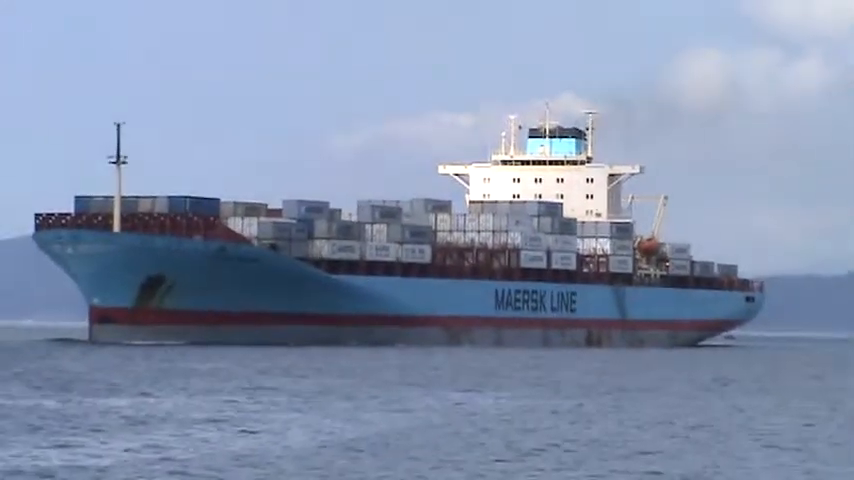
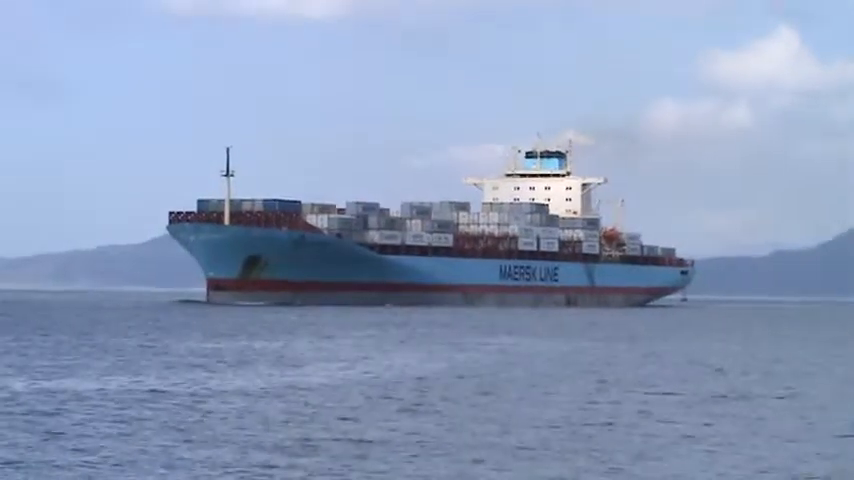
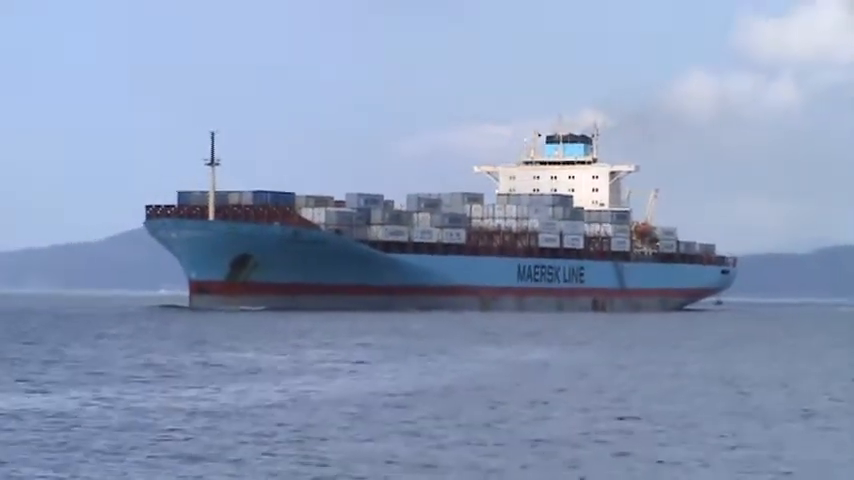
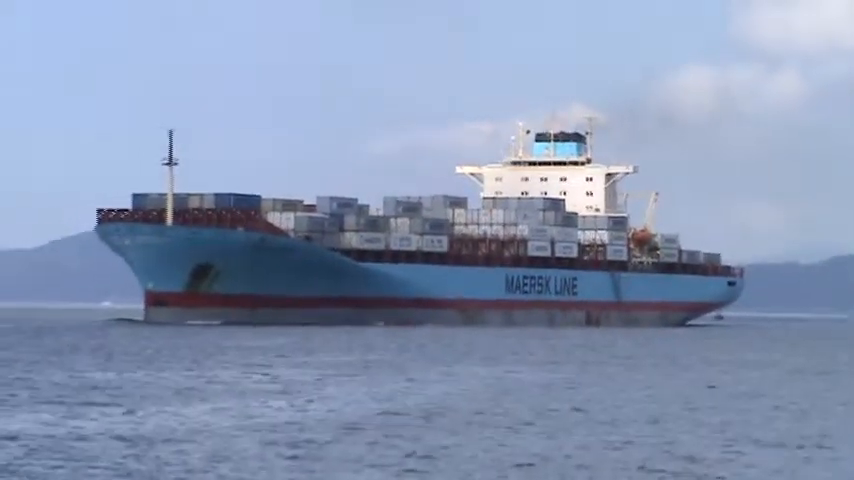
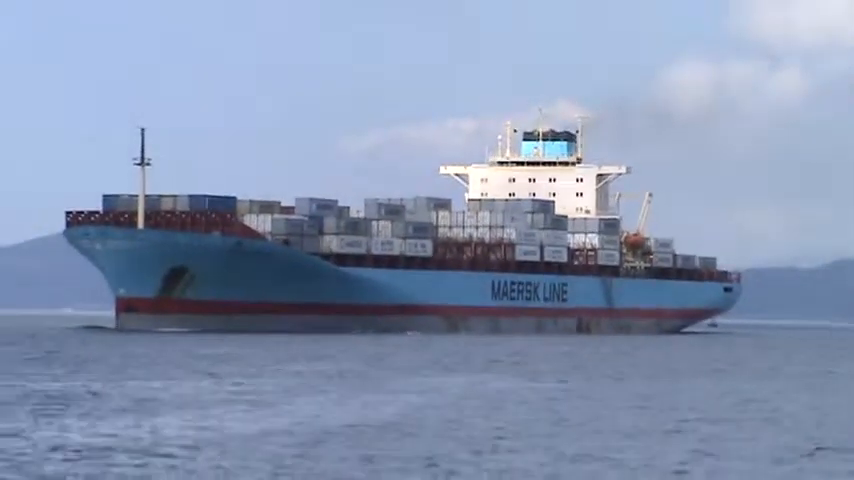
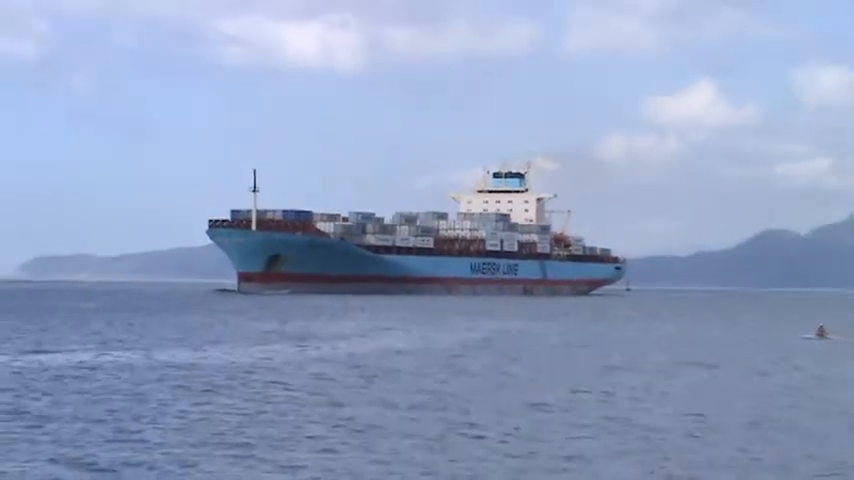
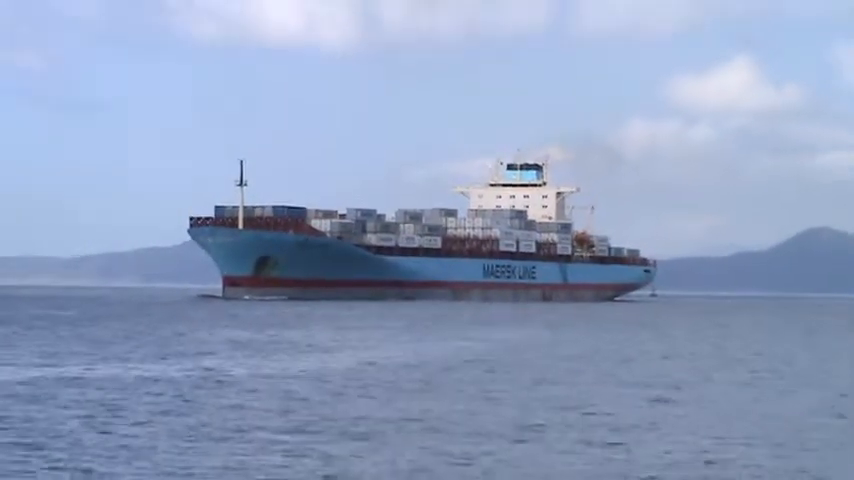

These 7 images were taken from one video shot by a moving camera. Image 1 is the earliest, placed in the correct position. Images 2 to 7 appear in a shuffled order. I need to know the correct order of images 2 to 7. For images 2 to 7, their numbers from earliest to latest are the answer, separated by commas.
5, 4, 3, 2, 7, 6
